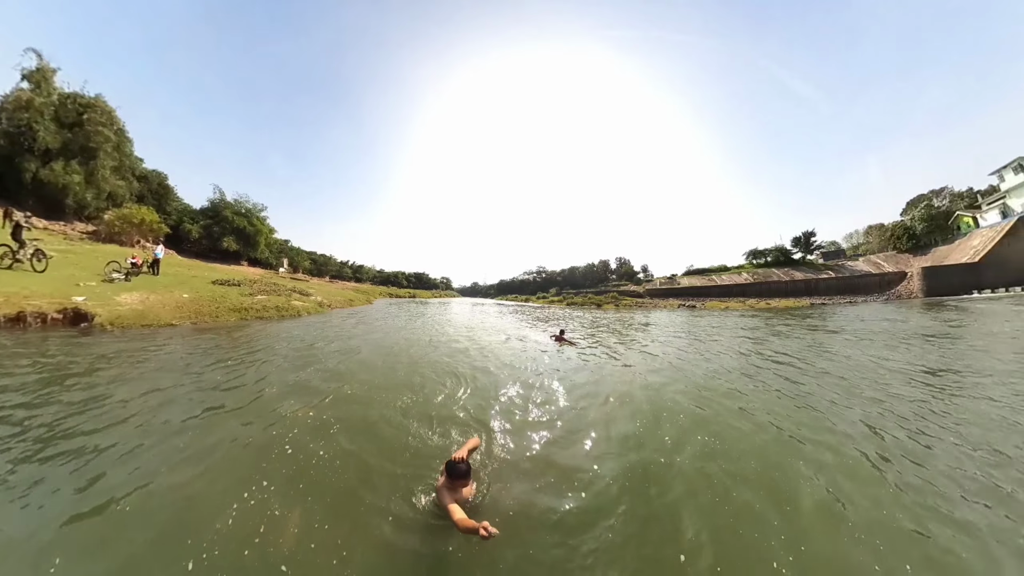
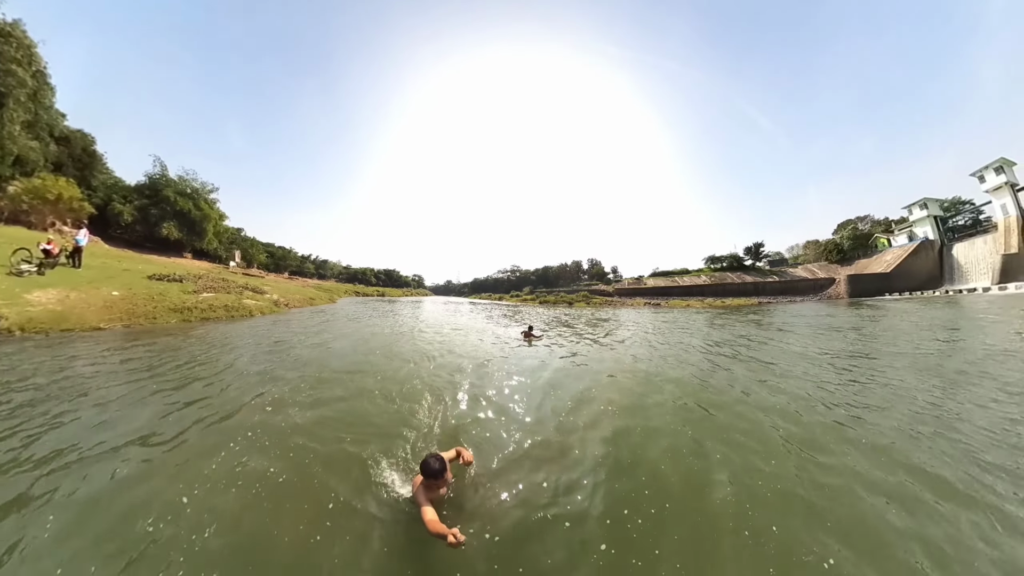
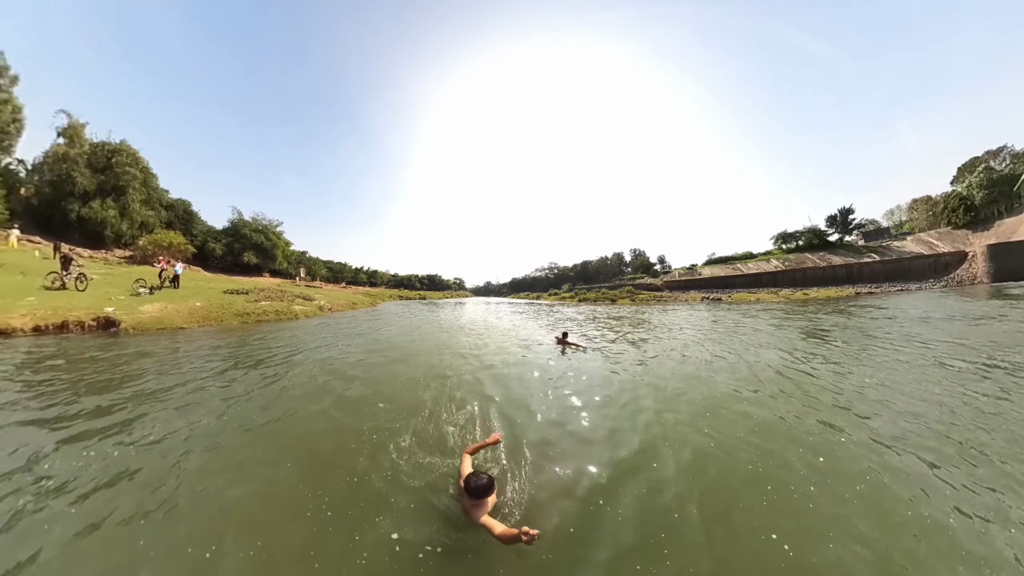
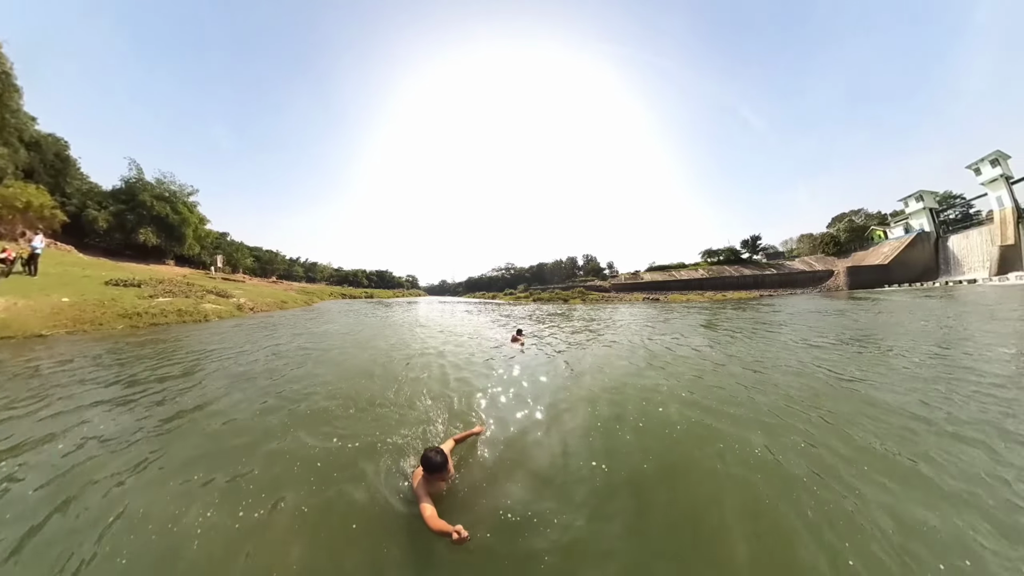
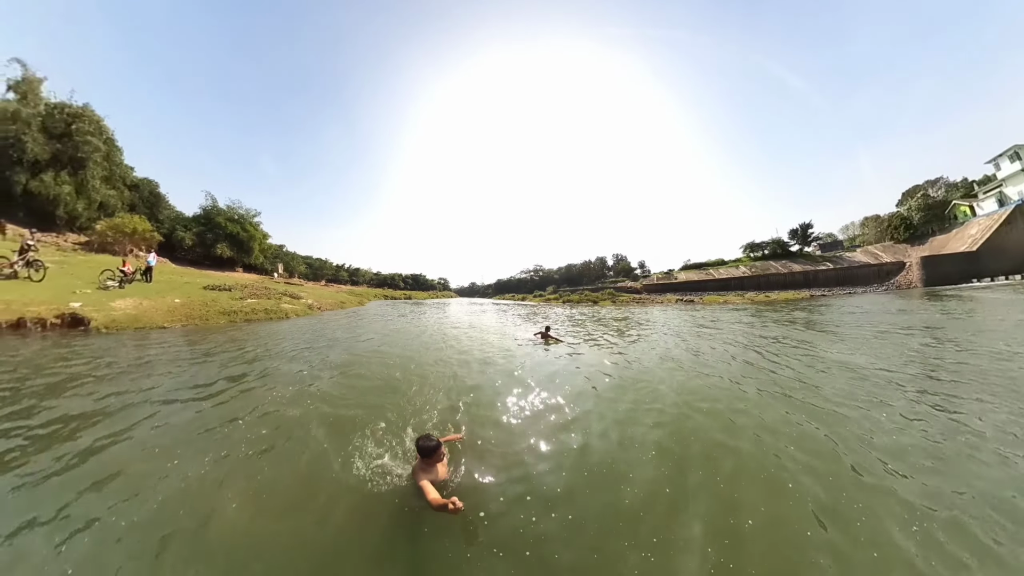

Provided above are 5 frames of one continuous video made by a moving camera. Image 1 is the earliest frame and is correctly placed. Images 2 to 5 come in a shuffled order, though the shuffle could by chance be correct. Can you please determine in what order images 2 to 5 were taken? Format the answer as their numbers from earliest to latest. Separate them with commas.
2, 5, 3, 4
